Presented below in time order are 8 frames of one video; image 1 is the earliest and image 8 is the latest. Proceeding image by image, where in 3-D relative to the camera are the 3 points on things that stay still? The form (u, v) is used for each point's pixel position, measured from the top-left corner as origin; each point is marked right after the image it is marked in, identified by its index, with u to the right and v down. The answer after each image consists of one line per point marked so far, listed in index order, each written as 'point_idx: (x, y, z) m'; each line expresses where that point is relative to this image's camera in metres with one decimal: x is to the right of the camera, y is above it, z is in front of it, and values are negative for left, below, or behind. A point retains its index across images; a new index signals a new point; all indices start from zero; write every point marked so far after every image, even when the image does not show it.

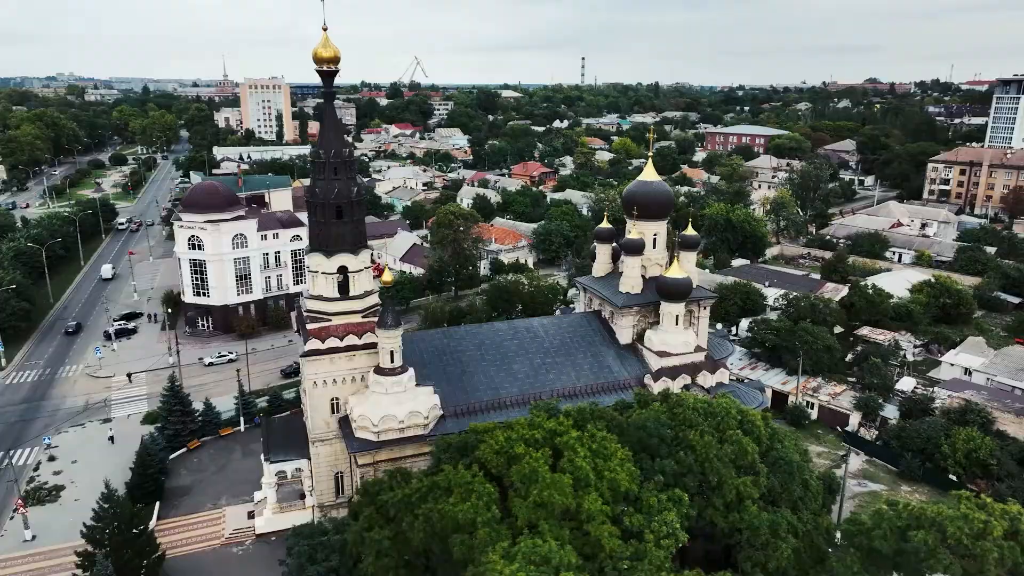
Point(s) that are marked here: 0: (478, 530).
0: (-0.6, -4.7, +13.8) m
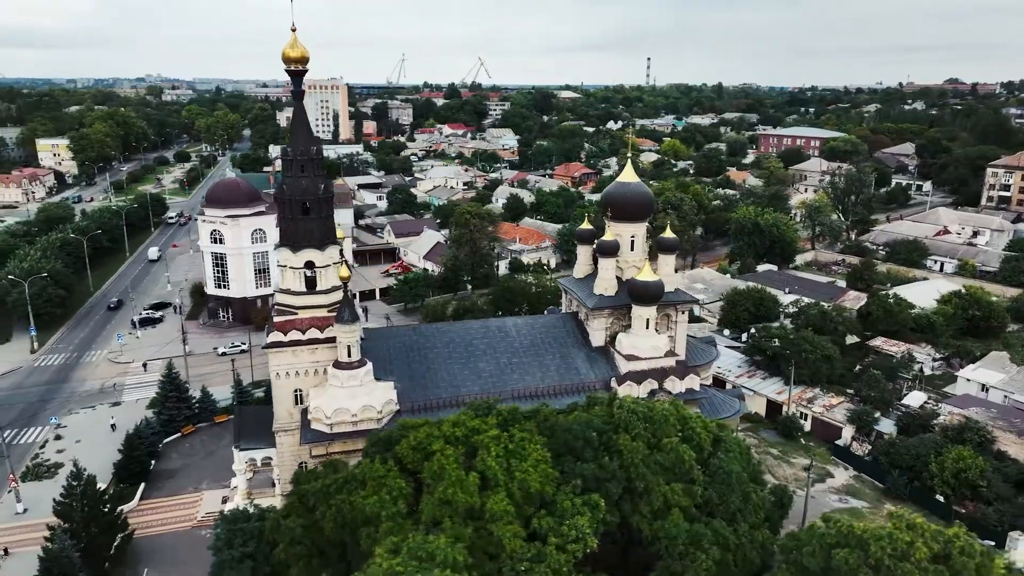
0: (-2.5, -4.6, +14.0) m
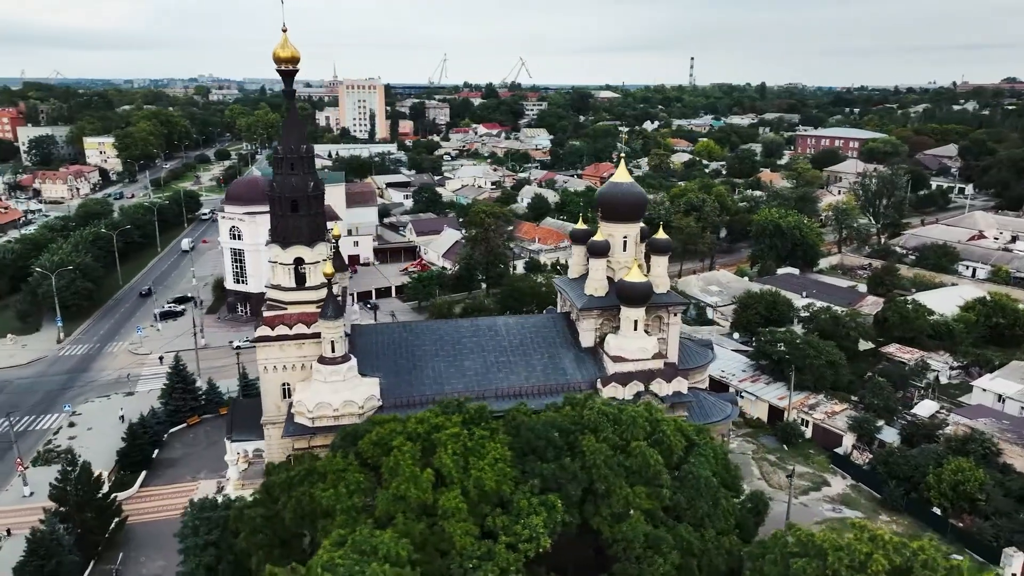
0: (-3.5, -4.6, +14.2) m
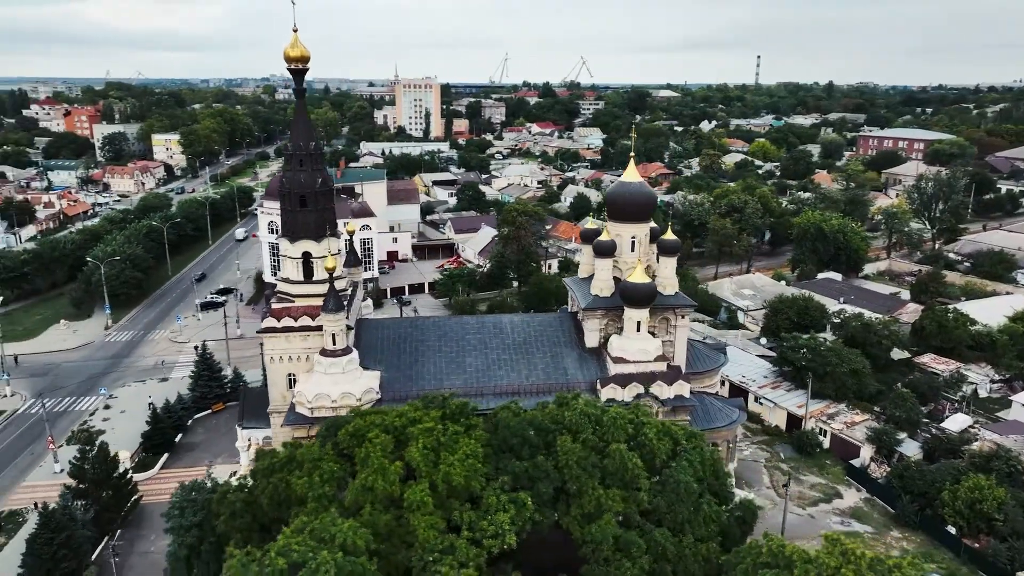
0: (-4.2, -4.4, +14.5) m
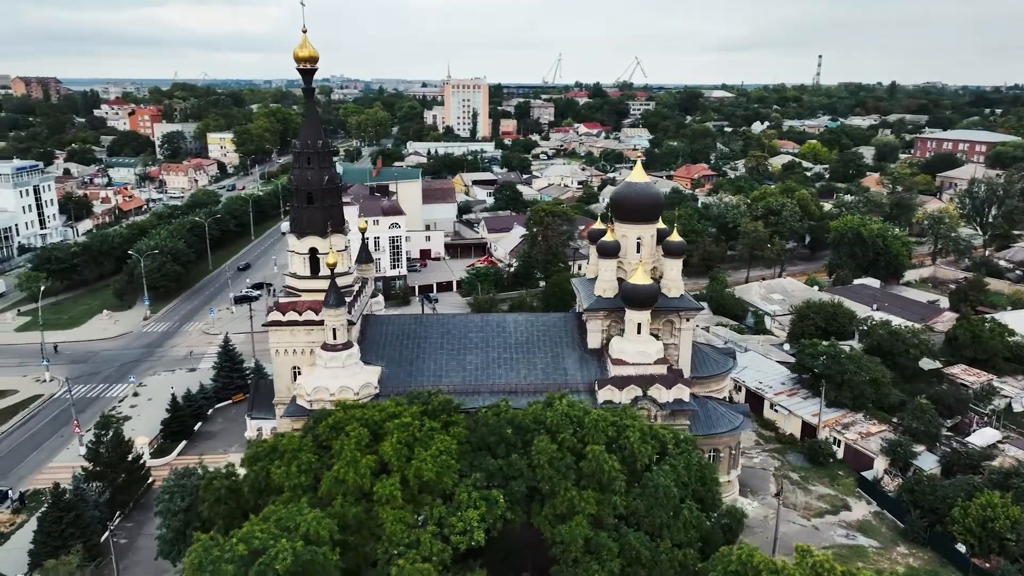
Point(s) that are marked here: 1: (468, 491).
0: (-4.8, -4.3, +14.9) m
1: (-0.9, -4.3, +15.0) m
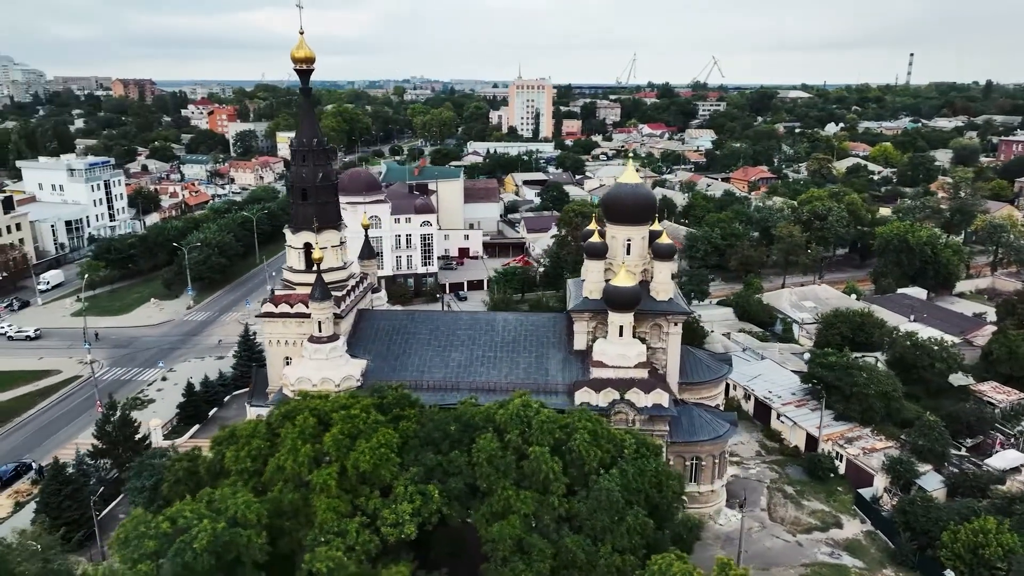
0: (-6.2, -4.1, +15.5) m
1: (-2.3, -4.2, +15.2) m
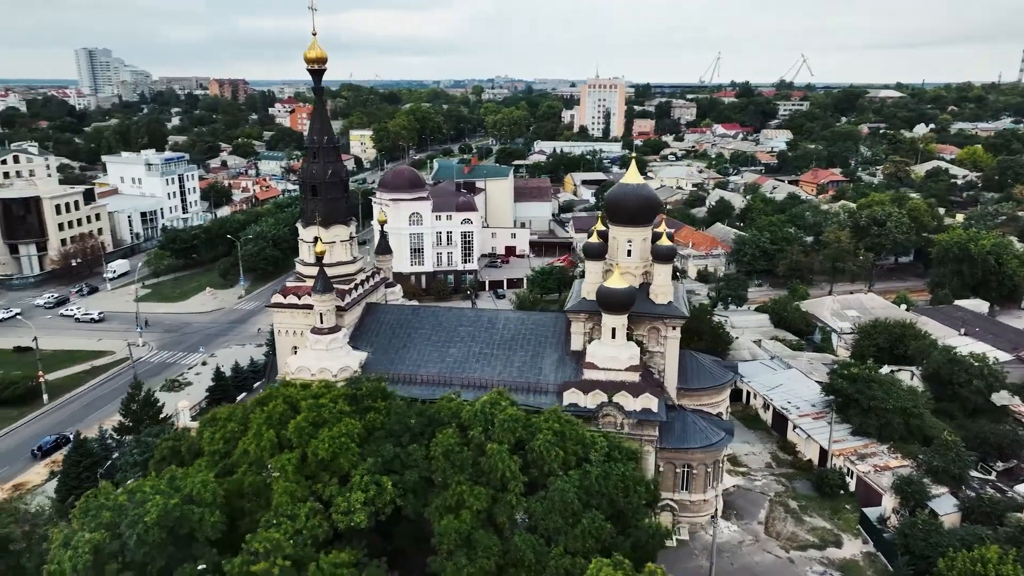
0: (-7.1, -3.9, +16.3) m
1: (-3.3, -4.1, +15.6) m
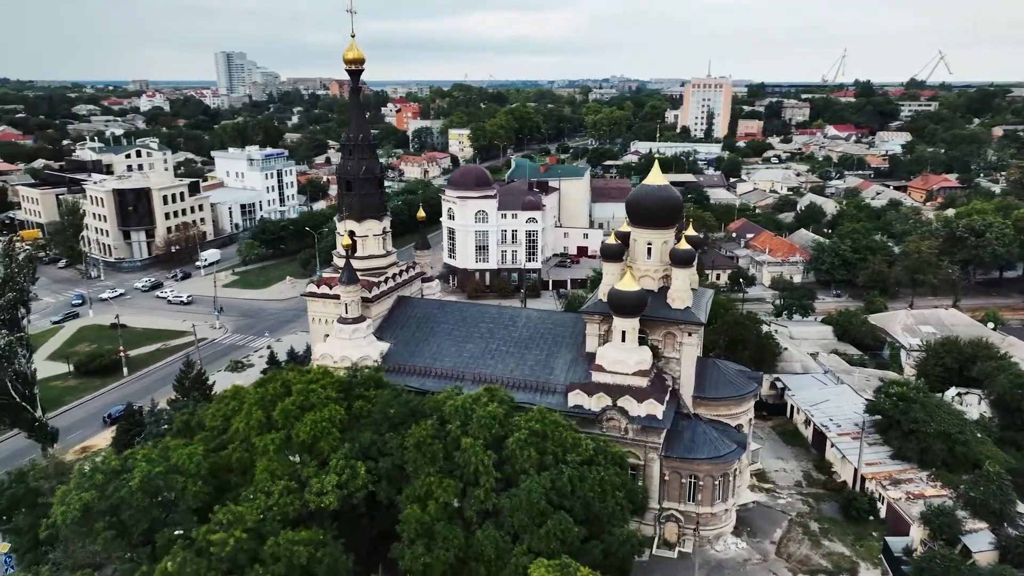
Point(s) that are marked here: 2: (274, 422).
0: (-7.6, -3.5, +17.5) m
1: (-4.0, -3.9, +16.2) m
2: (-5.6, -3.1, +17.0) m
